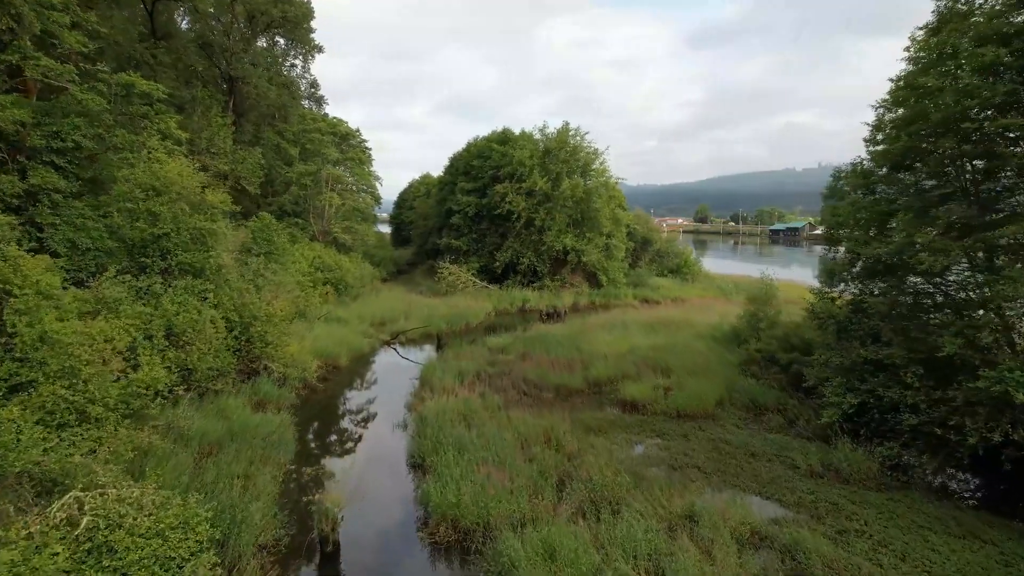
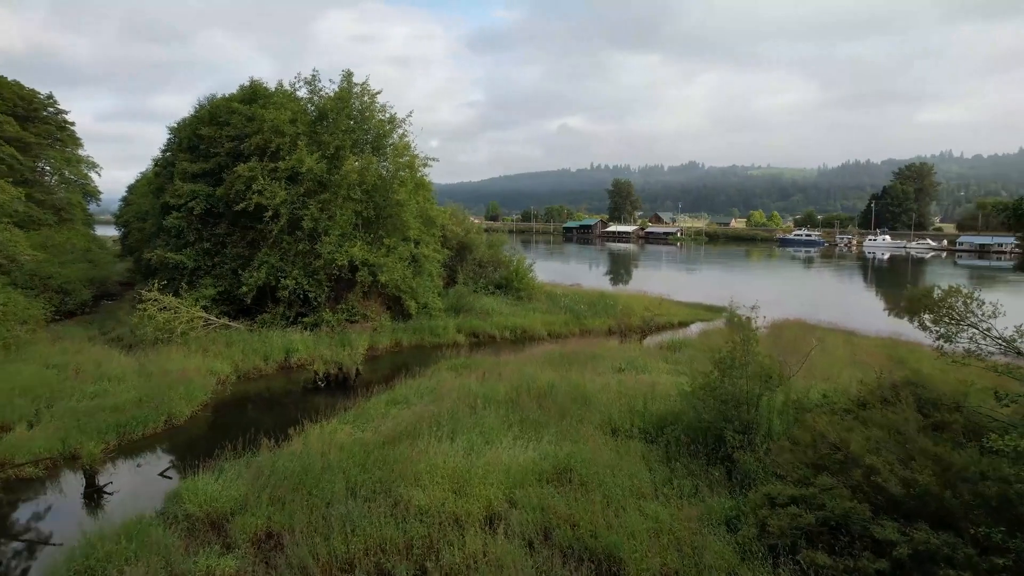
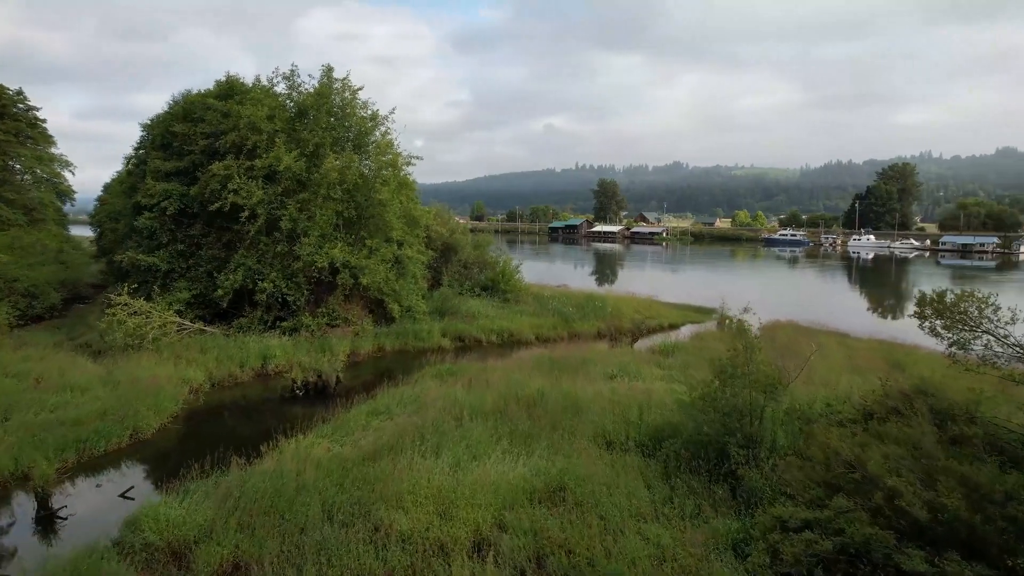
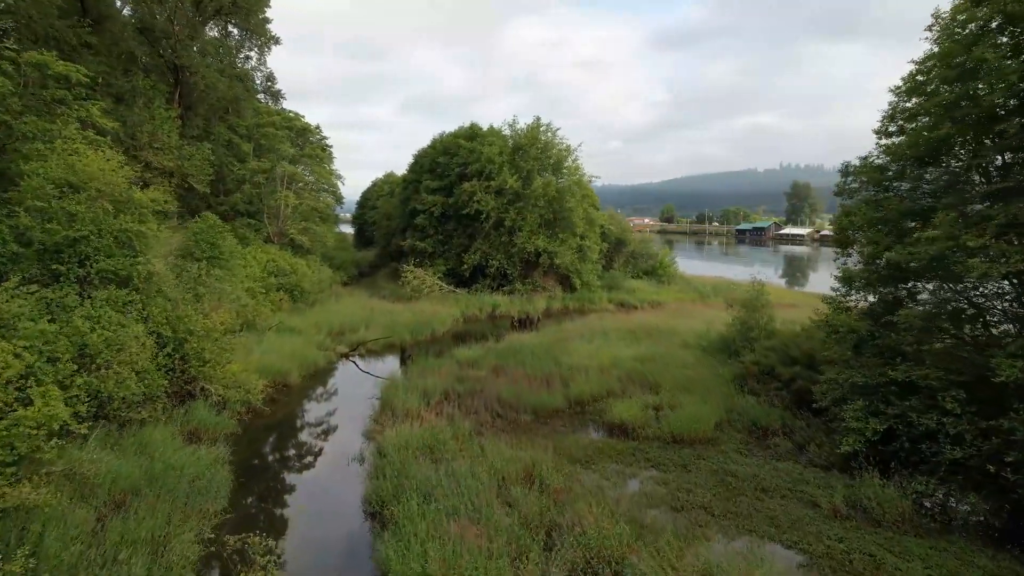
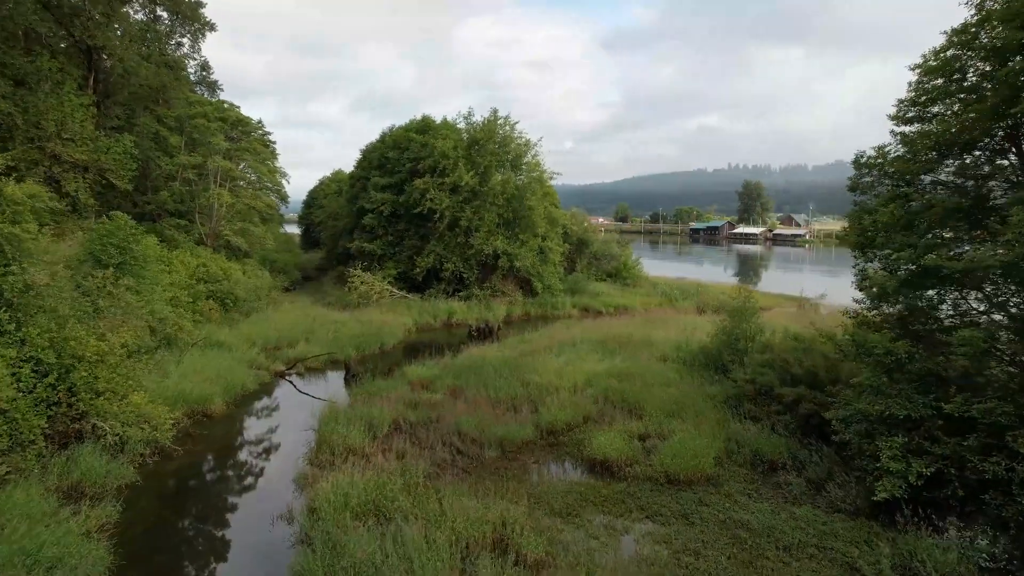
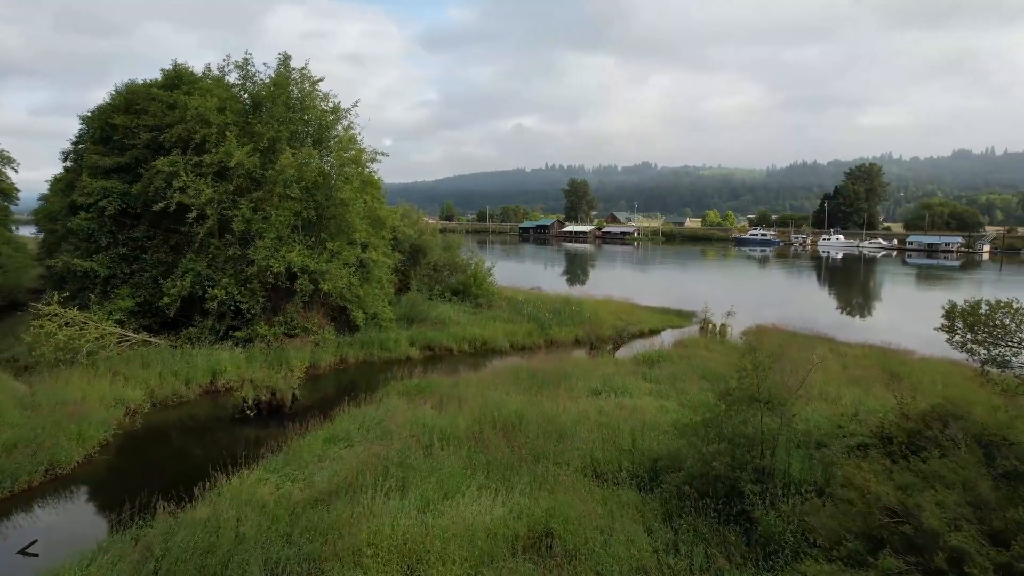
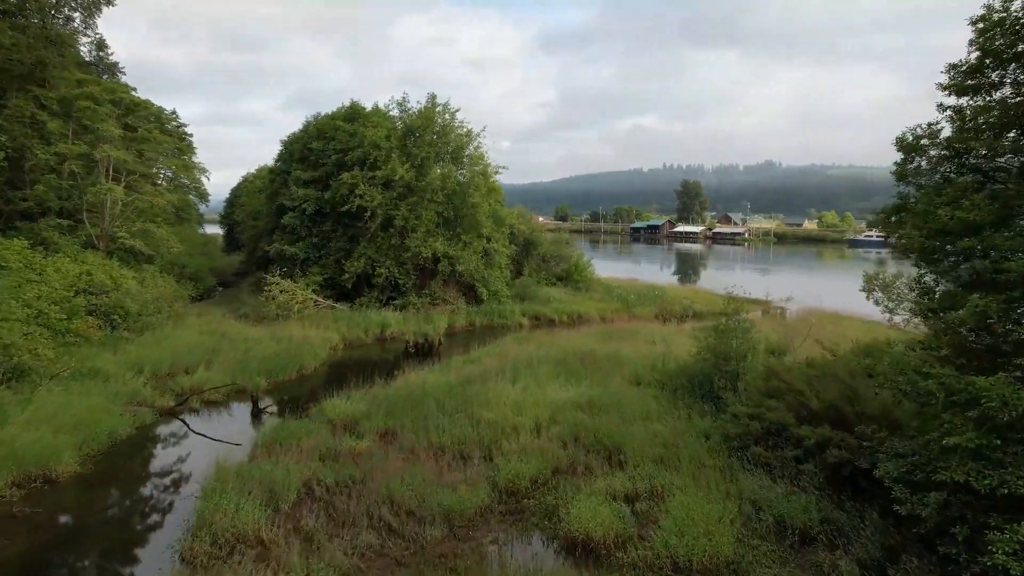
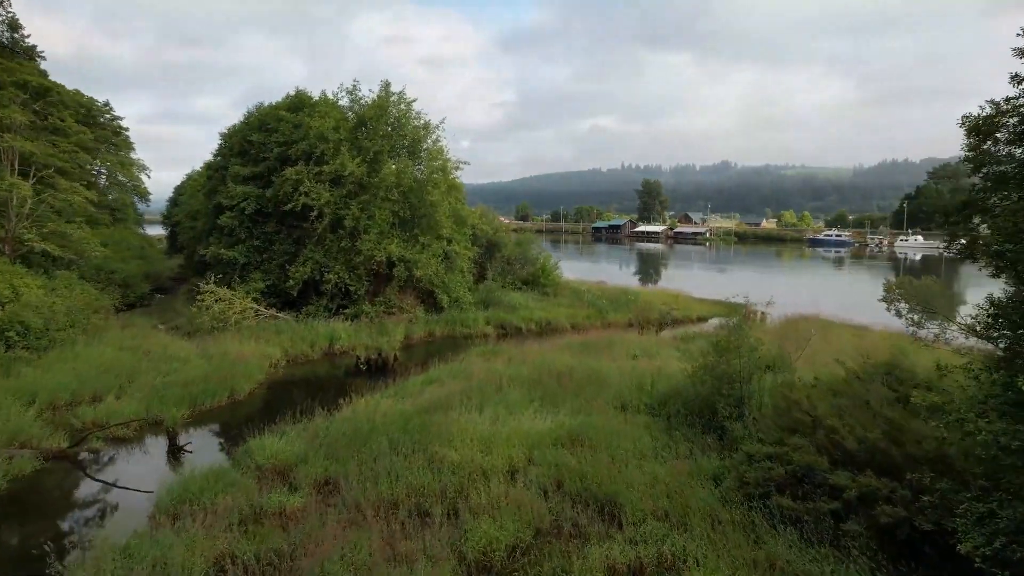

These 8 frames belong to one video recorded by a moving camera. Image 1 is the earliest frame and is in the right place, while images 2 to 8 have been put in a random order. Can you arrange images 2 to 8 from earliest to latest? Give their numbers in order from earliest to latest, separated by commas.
4, 5, 7, 8, 2, 3, 6
